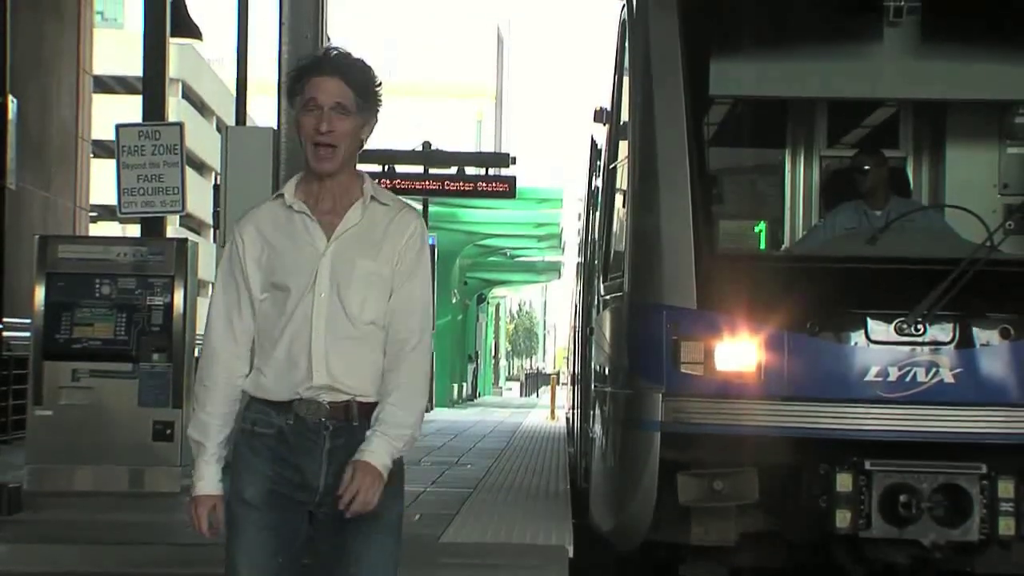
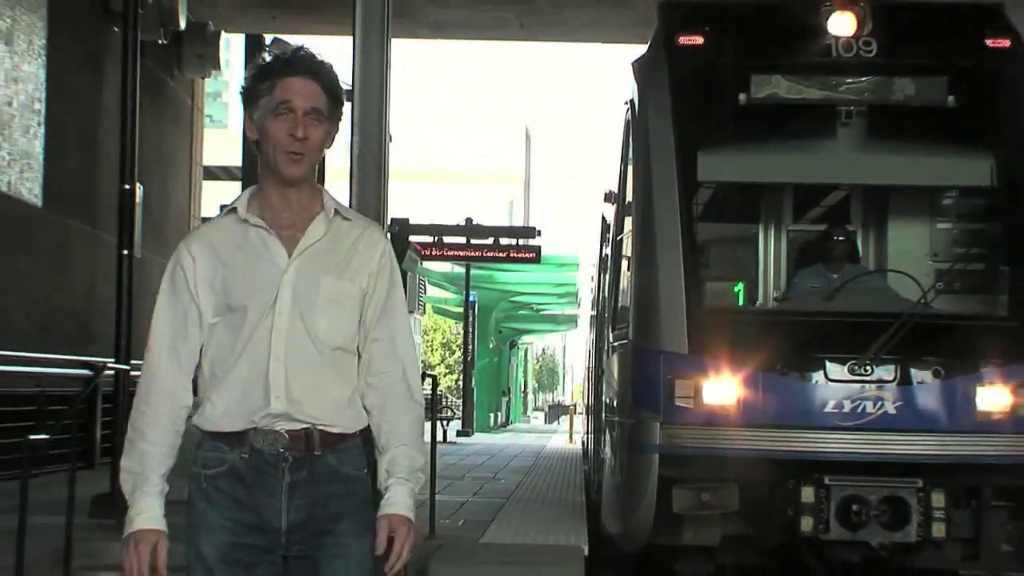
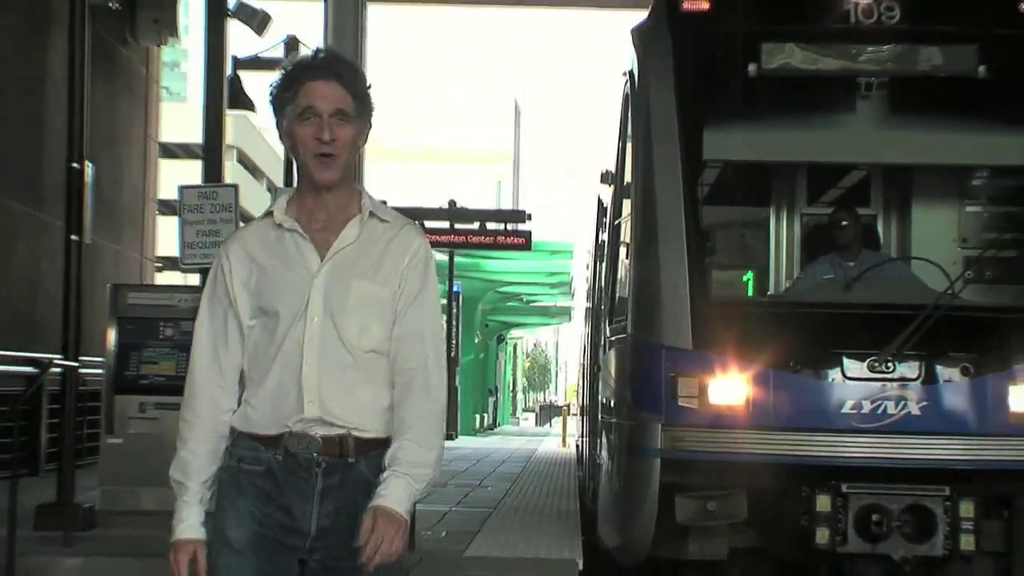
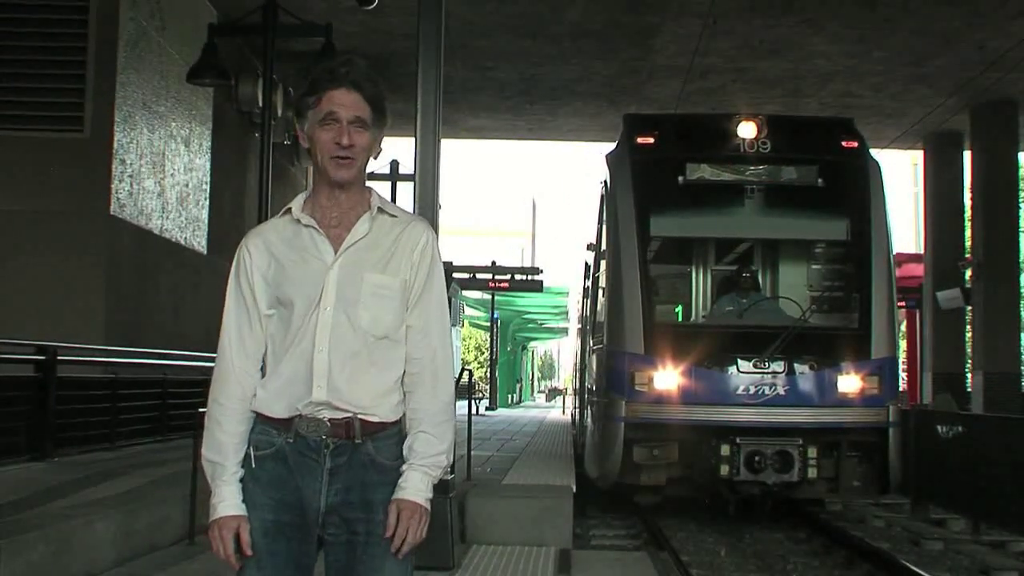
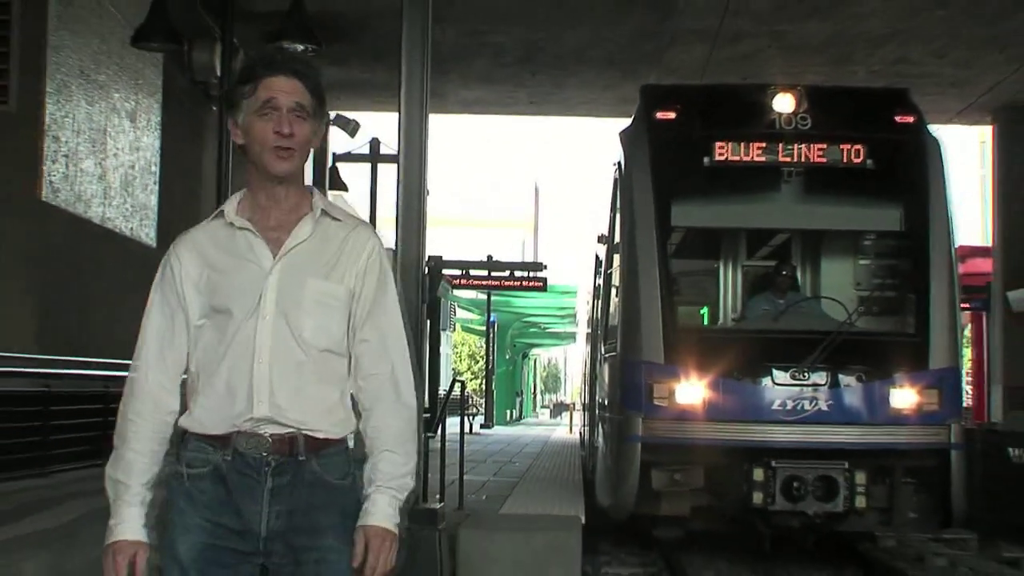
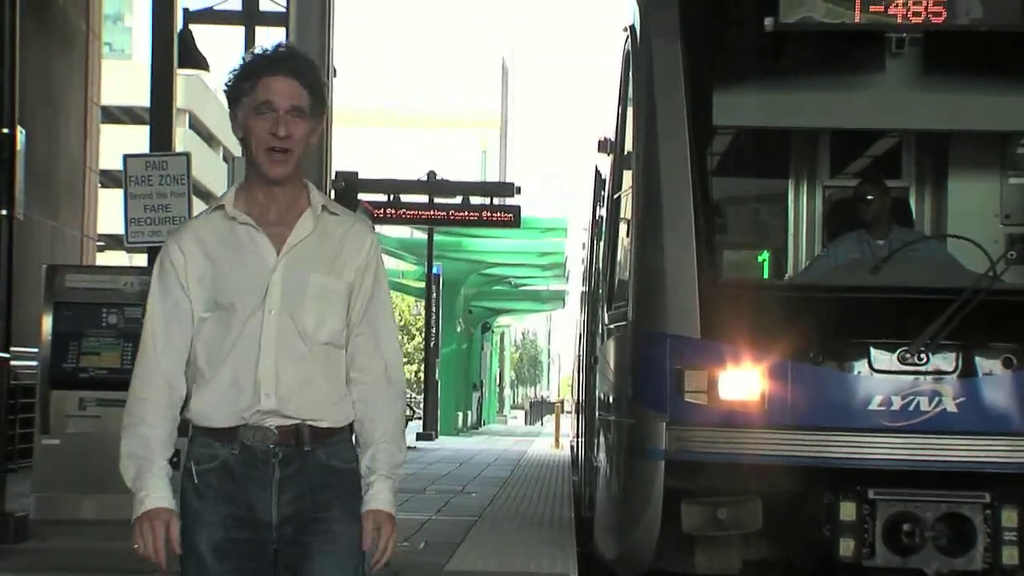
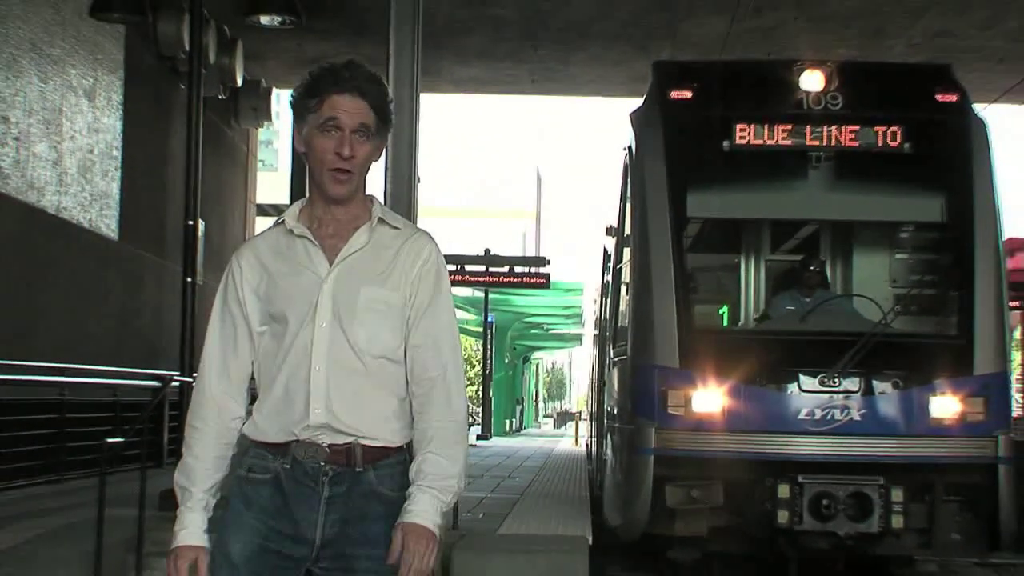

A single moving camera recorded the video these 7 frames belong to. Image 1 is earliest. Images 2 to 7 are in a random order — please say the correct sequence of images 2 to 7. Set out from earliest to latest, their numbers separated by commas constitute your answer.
6, 3, 2, 7, 5, 4
